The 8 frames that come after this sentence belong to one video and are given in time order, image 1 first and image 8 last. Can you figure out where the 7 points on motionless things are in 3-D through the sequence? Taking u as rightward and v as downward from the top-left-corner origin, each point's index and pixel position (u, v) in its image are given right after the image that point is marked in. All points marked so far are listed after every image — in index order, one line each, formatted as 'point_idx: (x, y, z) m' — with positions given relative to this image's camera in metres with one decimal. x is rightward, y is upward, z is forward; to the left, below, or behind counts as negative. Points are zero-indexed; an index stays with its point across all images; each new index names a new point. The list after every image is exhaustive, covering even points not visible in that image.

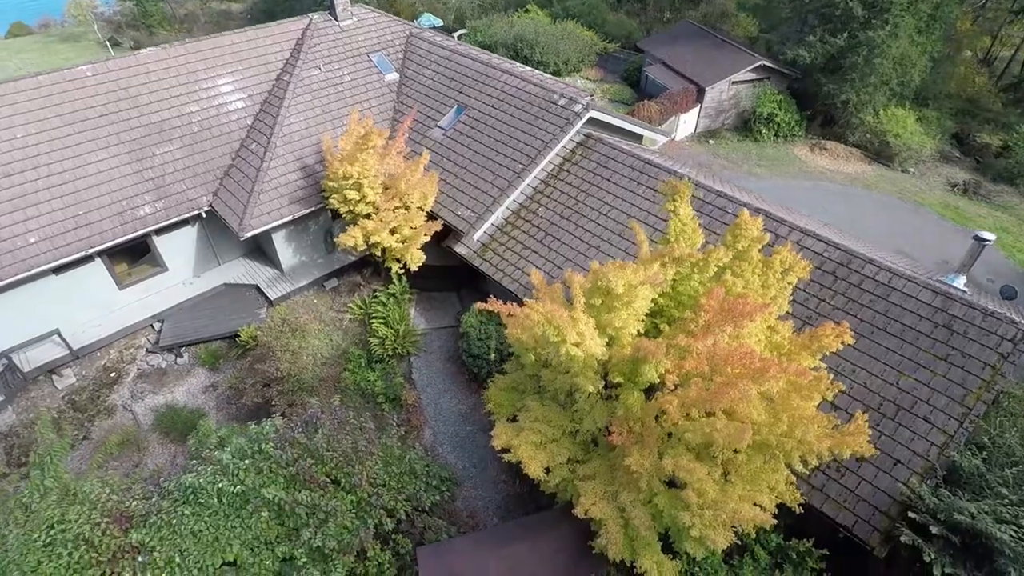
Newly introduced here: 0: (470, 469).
0: (-0.9, -3.8, +12.0) m
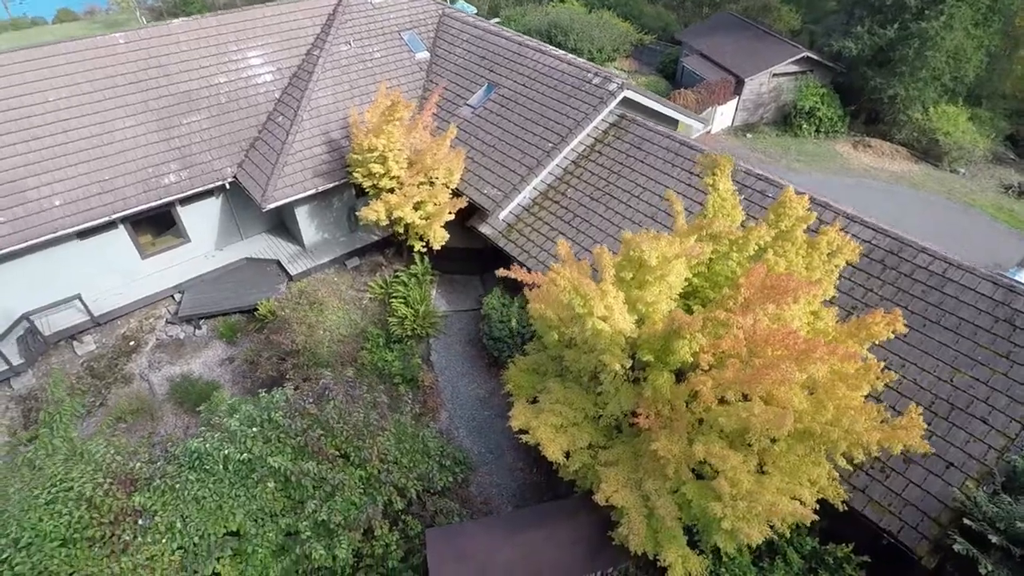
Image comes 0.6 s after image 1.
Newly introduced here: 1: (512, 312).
0: (-0.5, -3.4, +11.6) m
1: (0.0, -0.5, +12.7) m
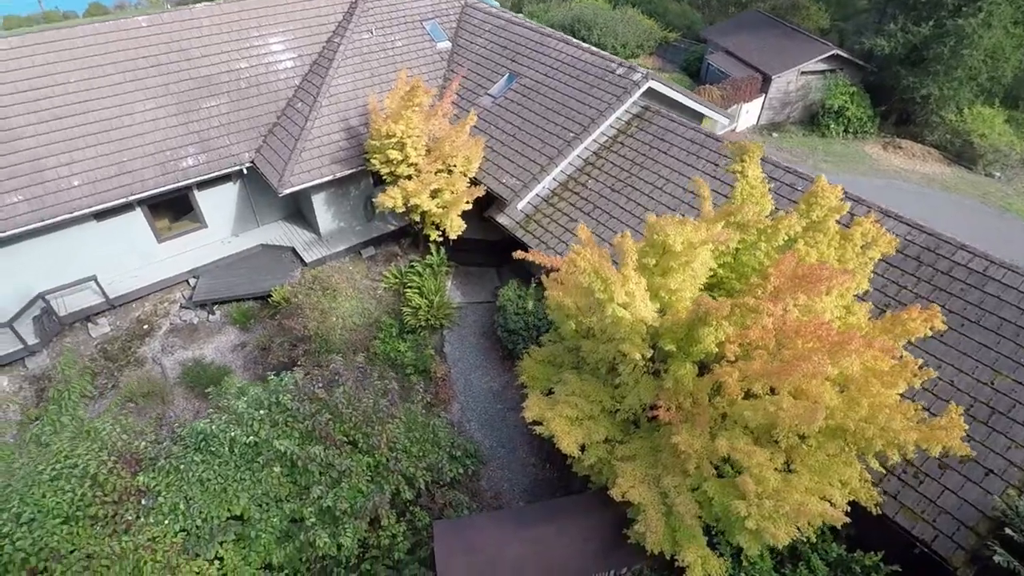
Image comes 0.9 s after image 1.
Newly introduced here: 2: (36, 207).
0: (-0.3, -3.2, +11.3) m
1: (+0.4, -0.4, +12.4) m
2: (-10.0, +1.7, +12.0) m
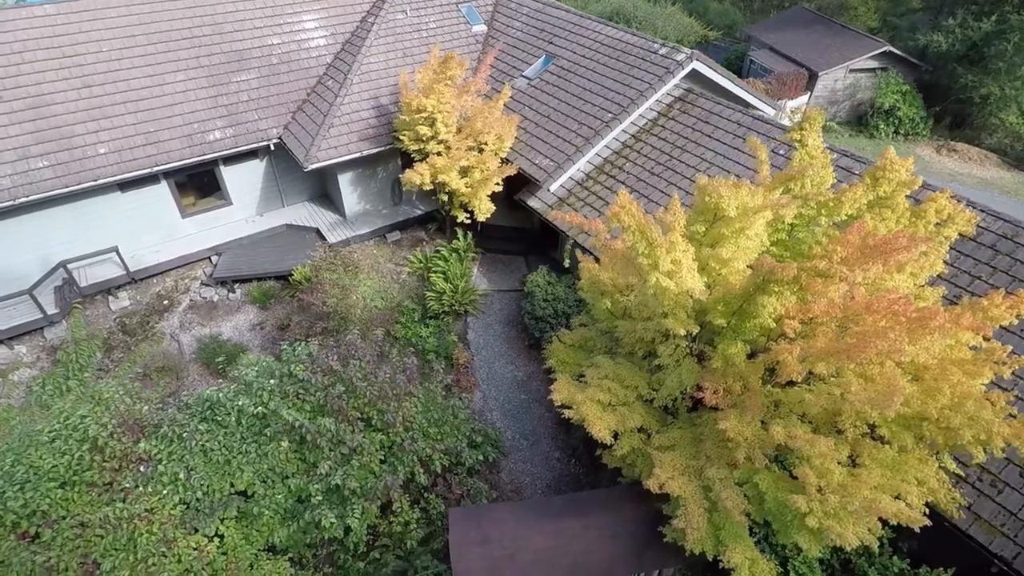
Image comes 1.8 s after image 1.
0: (+0.1, -2.8, +10.6) m
1: (+1.0, -0.1, +11.7) m
2: (-9.3, +2.4, +11.8) m
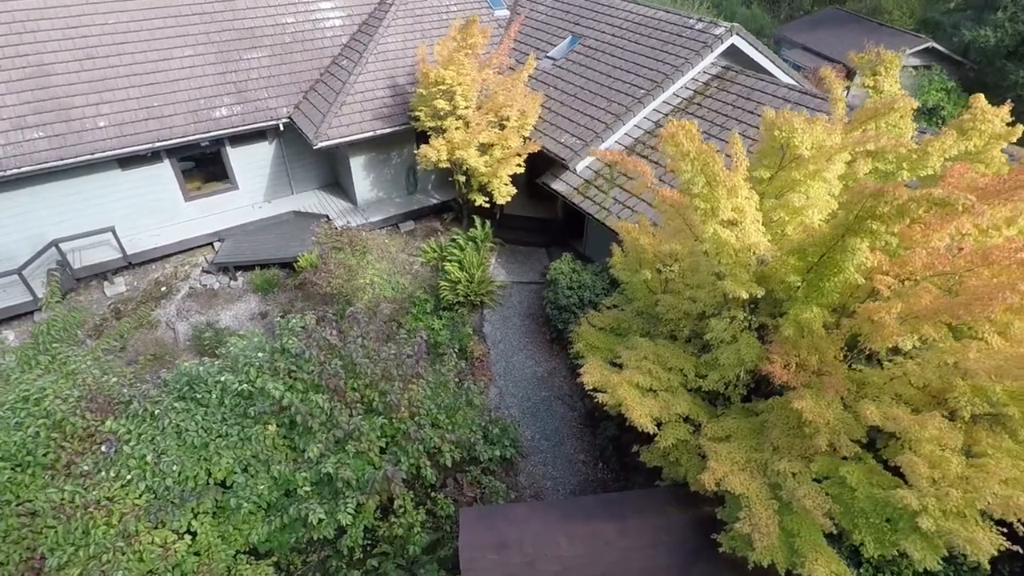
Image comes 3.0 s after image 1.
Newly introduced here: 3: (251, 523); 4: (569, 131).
0: (+0.5, -2.5, +9.4) m
1: (+1.4, +0.2, +10.7) m
2: (-8.9, +2.8, +11.1) m
3: (-2.8, -2.5, +6.2) m
4: (+1.2, +3.2, +11.8) m
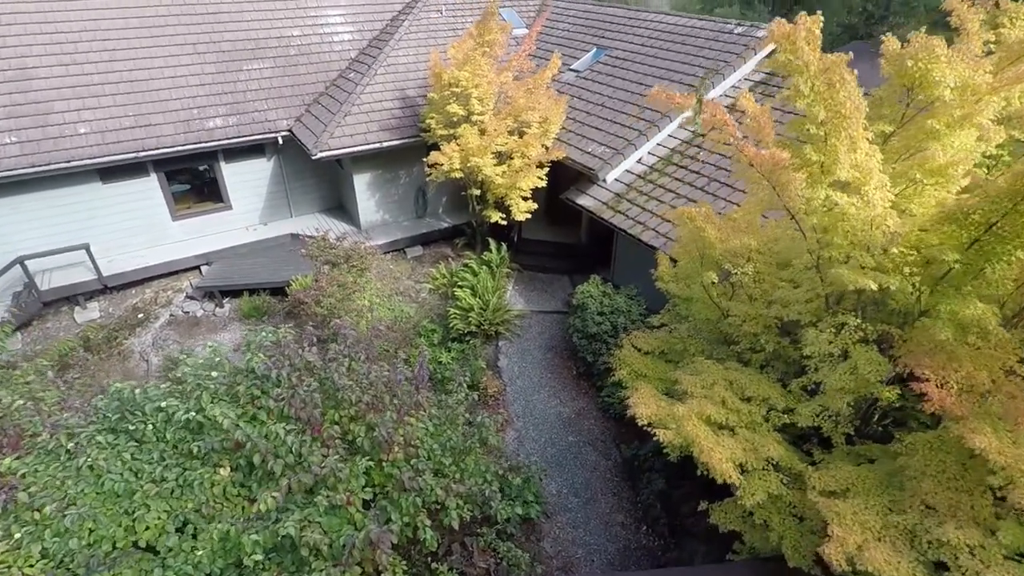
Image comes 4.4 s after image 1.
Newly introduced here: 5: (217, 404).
0: (+0.8, -2.8, +7.7) m
1: (+1.7, -0.2, +9.1) m
2: (-8.5, +2.4, +10.1) m
3: (-2.6, -2.5, +4.5) m
4: (+1.6, +2.7, +10.5) m
5: (-2.7, -1.1, +5.3) m
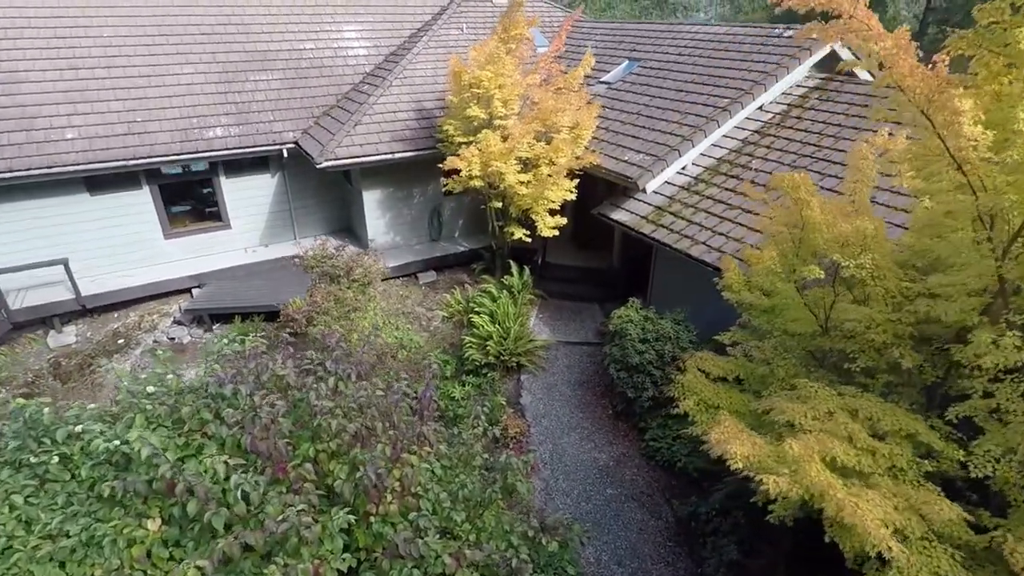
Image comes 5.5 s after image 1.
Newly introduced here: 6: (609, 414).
0: (+1.0, -3.0, +6.1) m
1: (+2.1, -0.5, +7.8) m
2: (-8.1, +2.1, +9.2) m
3: (-2.4, -2.3, +3.1) m
4: (+2.0, +2.3, +9.4) m
5: (-2.5, -1.0, +4.0) m
6: (+1.4, -1.8, +8.1) m
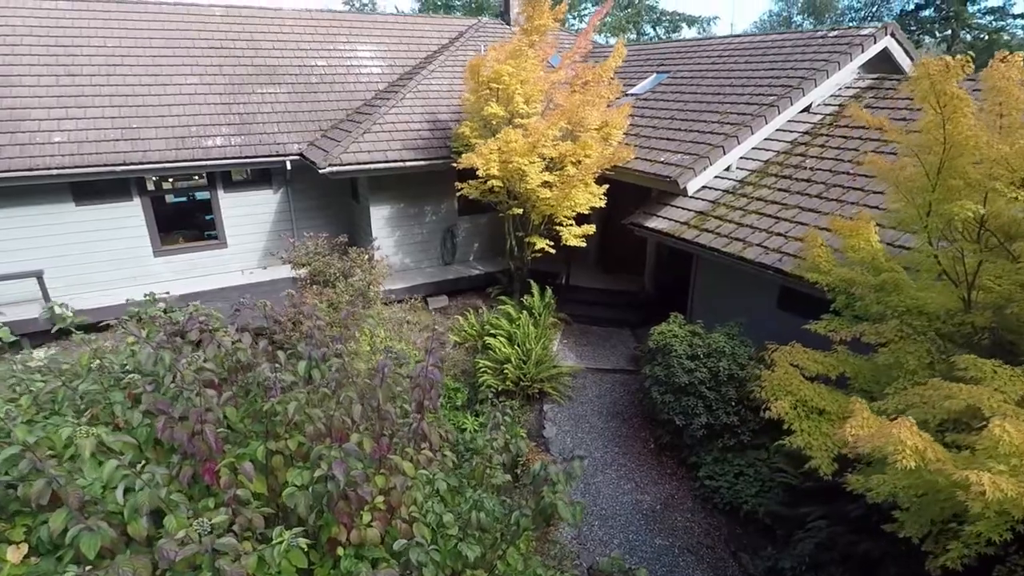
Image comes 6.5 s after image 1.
0: (+1.3, -2.8, +4.6) m
1: (+2.3, -0.6, +6.5) m
2: (-7.8, +1.9, +8.4) m
3: (-2.2, -1.9, +1.8) m
4: (+2.3, +2.0, +8.4) m
5: (-2.3, -0.7, +2.8) m
6: (+1.7, -1.9, +6.8) m
